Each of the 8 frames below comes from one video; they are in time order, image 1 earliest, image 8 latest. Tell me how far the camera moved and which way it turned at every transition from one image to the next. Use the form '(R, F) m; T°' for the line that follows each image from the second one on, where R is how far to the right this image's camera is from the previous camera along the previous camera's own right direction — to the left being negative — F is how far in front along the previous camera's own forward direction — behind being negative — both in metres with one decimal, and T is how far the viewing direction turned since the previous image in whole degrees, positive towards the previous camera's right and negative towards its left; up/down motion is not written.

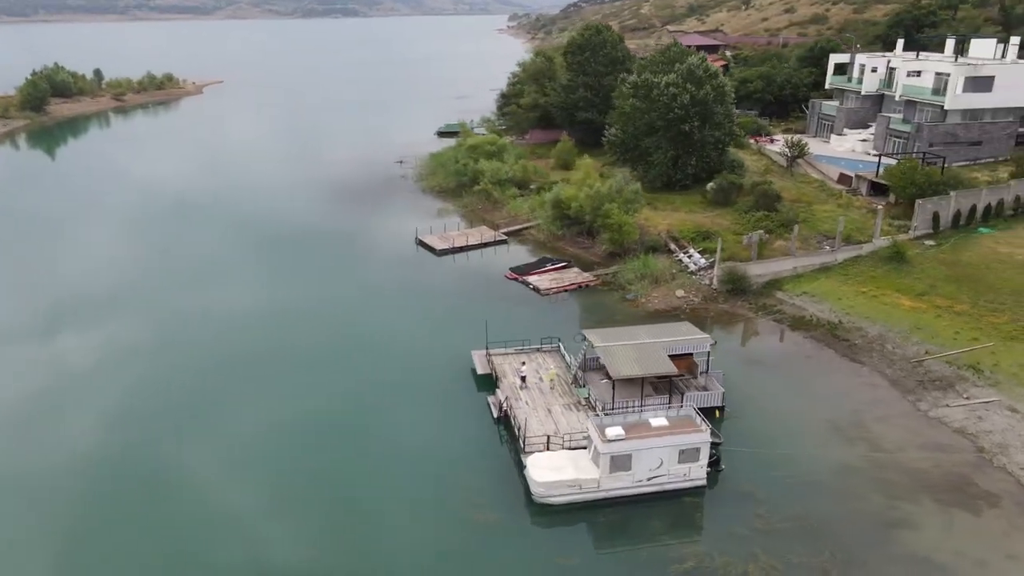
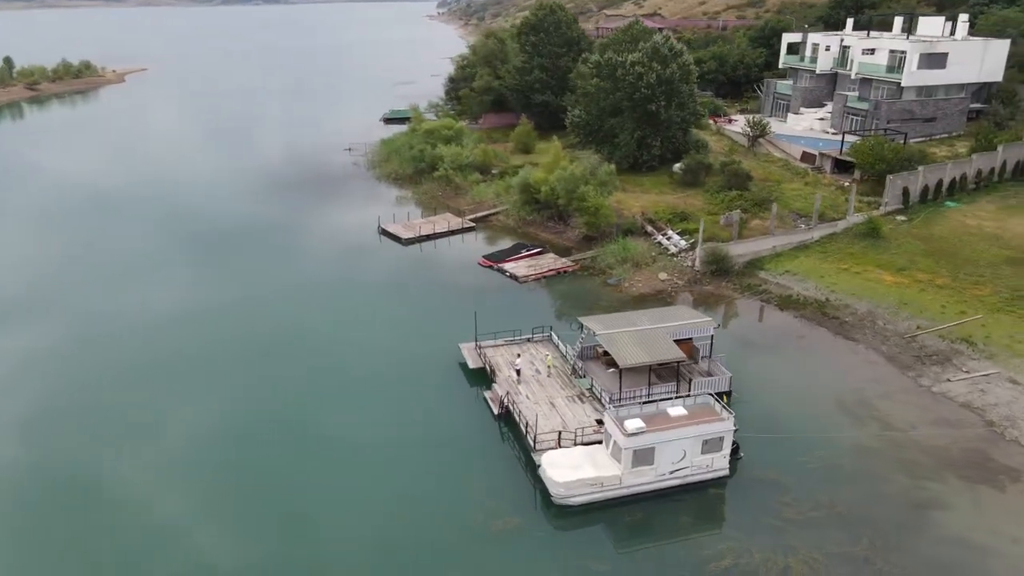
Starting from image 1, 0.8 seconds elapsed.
(-2.0, +1.7) m; +5°
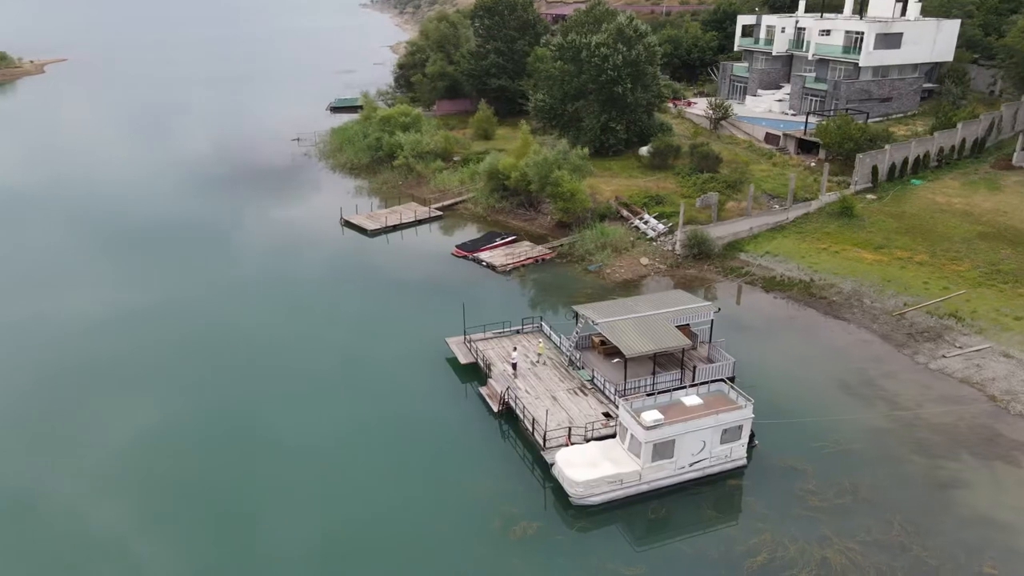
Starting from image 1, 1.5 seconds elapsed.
(-1.7, +1.5) m; +4°
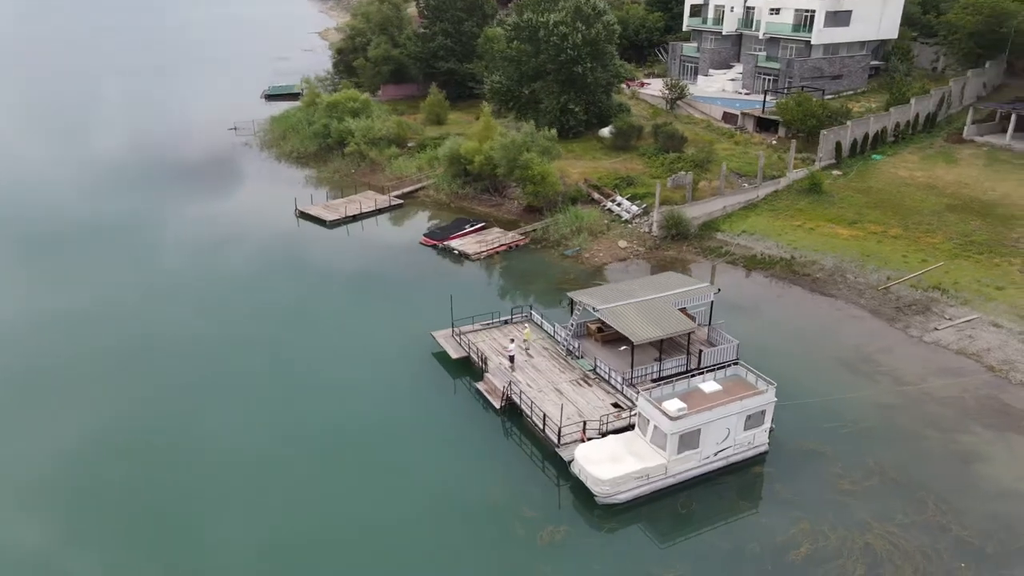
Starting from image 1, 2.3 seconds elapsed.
(-1.9, +1.6) m; +5°
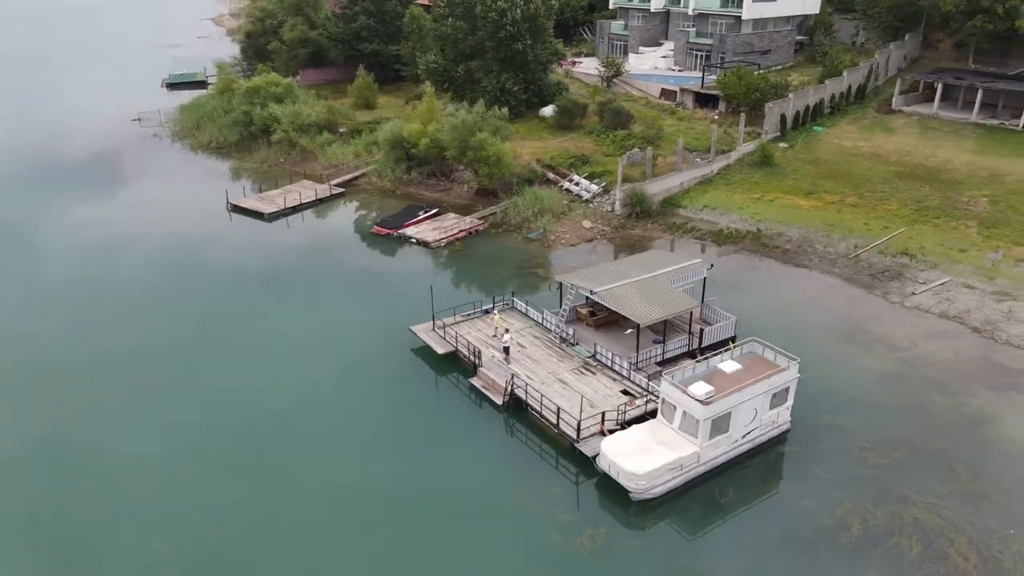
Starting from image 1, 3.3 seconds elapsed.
(-2.4, +1.8) m; +7°
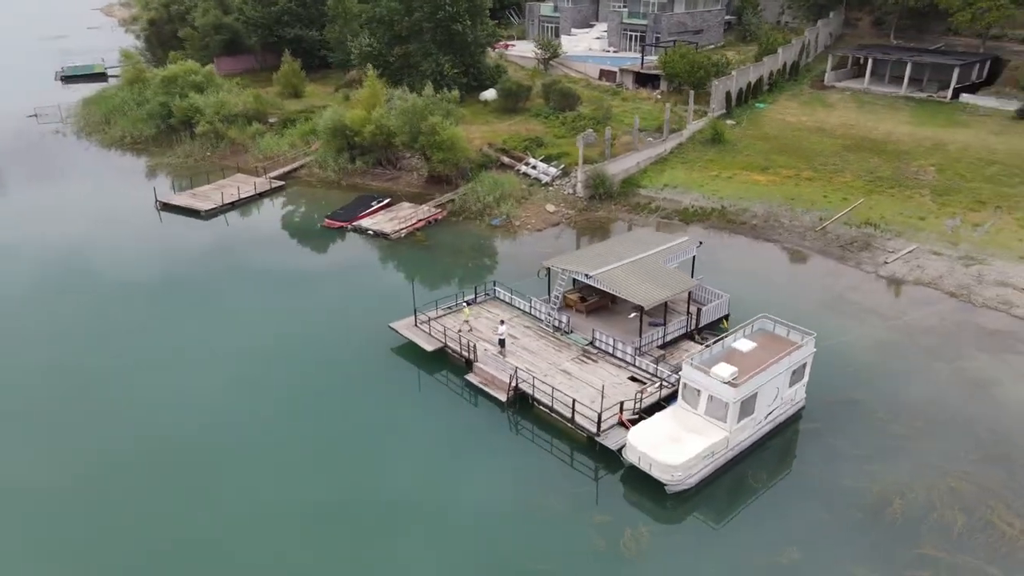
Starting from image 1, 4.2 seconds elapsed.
(-2.1, +1.5) m; +6°
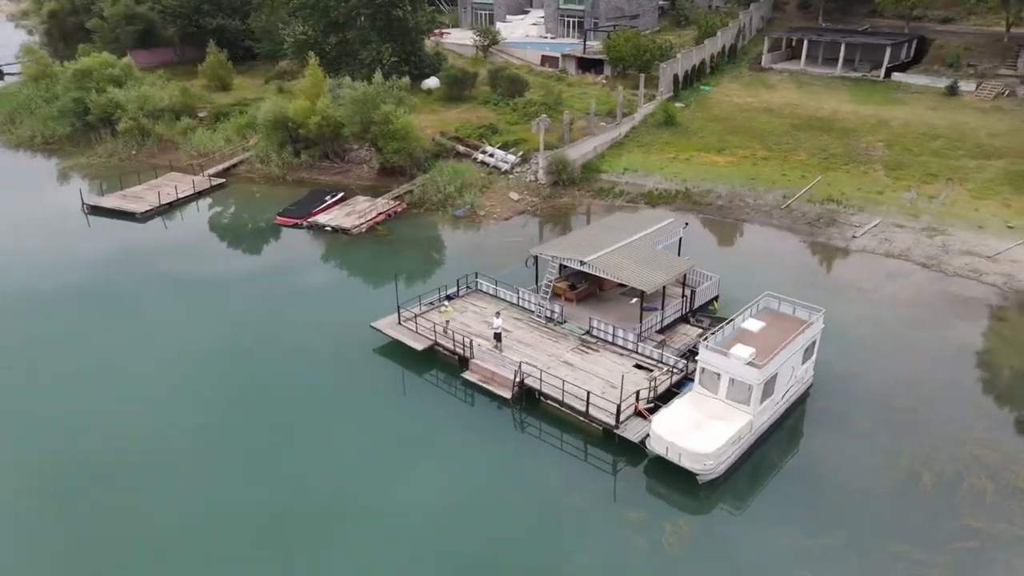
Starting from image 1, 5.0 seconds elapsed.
(-1.8, +1.2) m; +6°
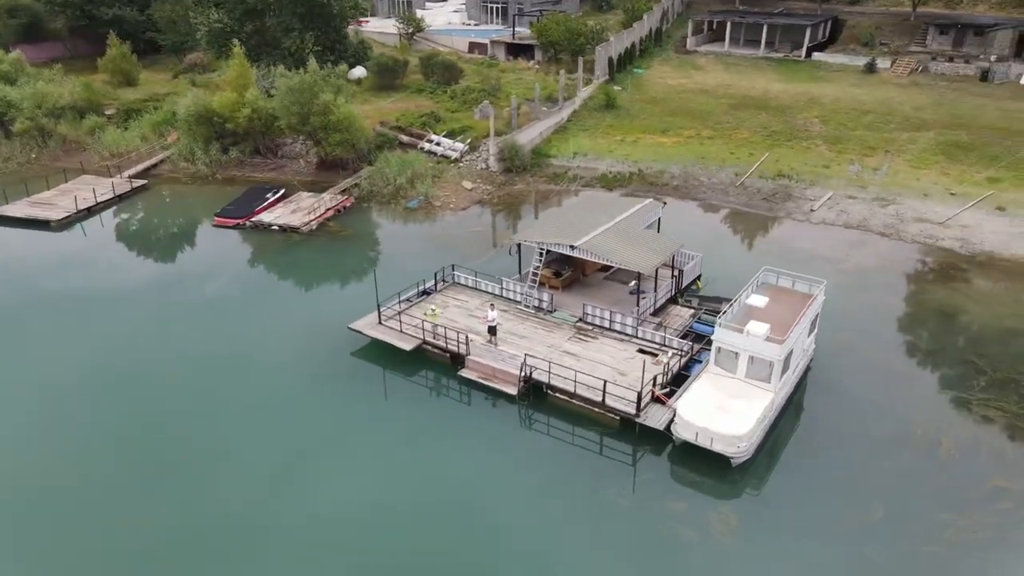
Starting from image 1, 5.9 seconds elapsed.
(-2.1, +1.2) m; +7°
